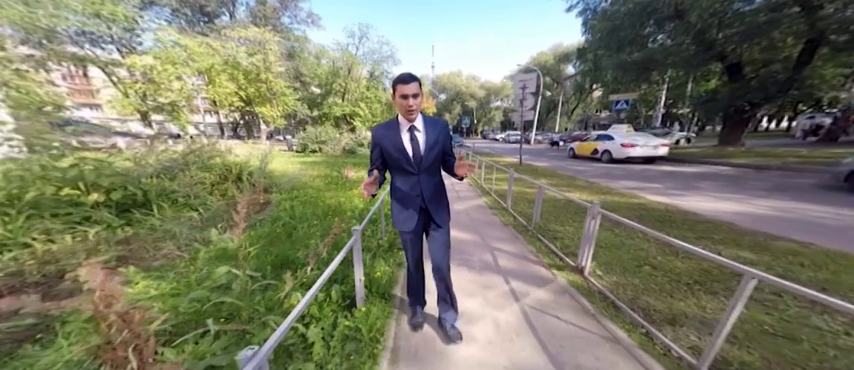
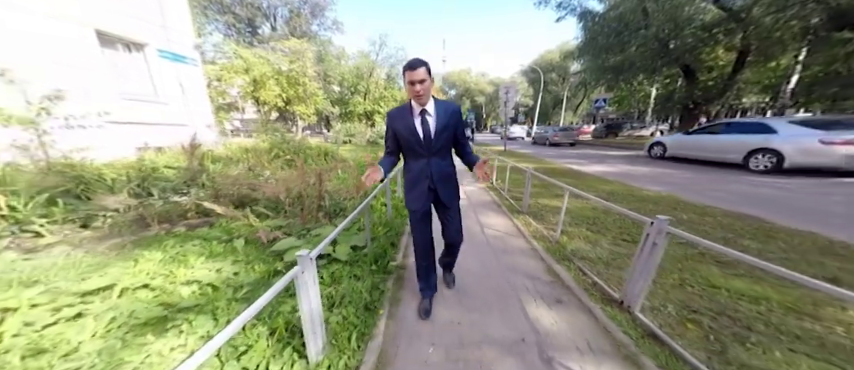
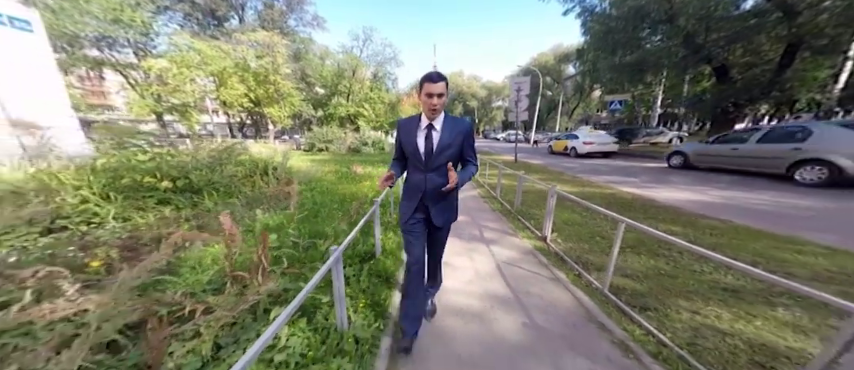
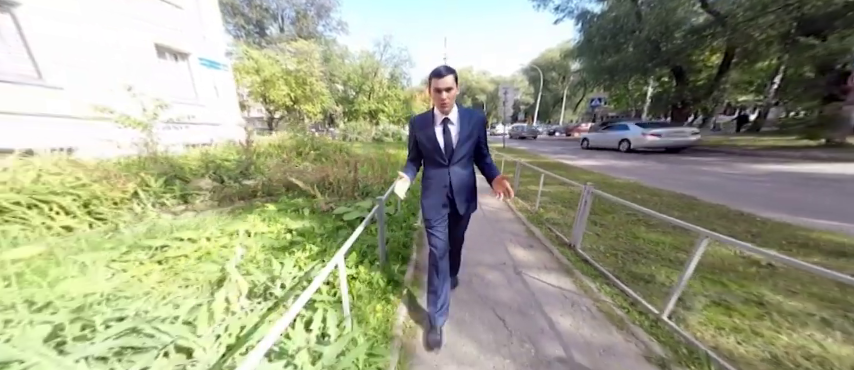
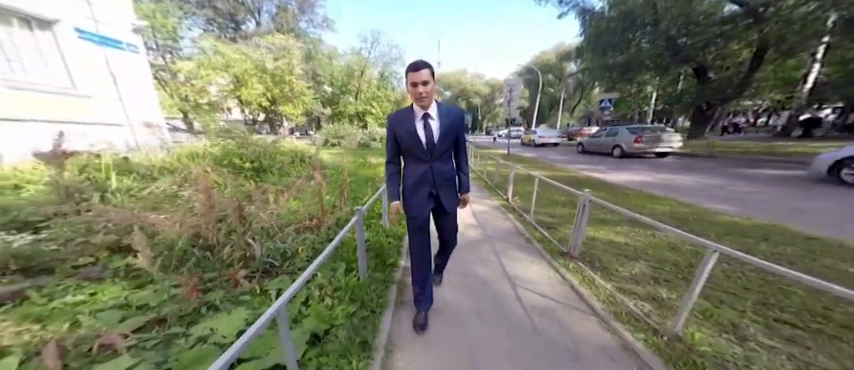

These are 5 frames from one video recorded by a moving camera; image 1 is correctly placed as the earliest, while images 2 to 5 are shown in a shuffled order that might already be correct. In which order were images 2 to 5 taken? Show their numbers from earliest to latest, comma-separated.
3, 5, 2, 4
